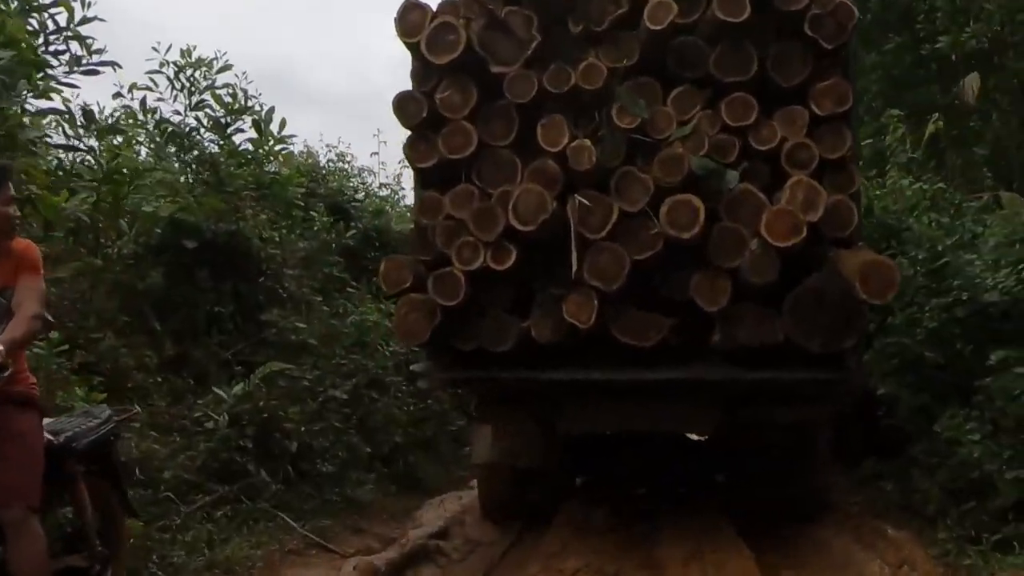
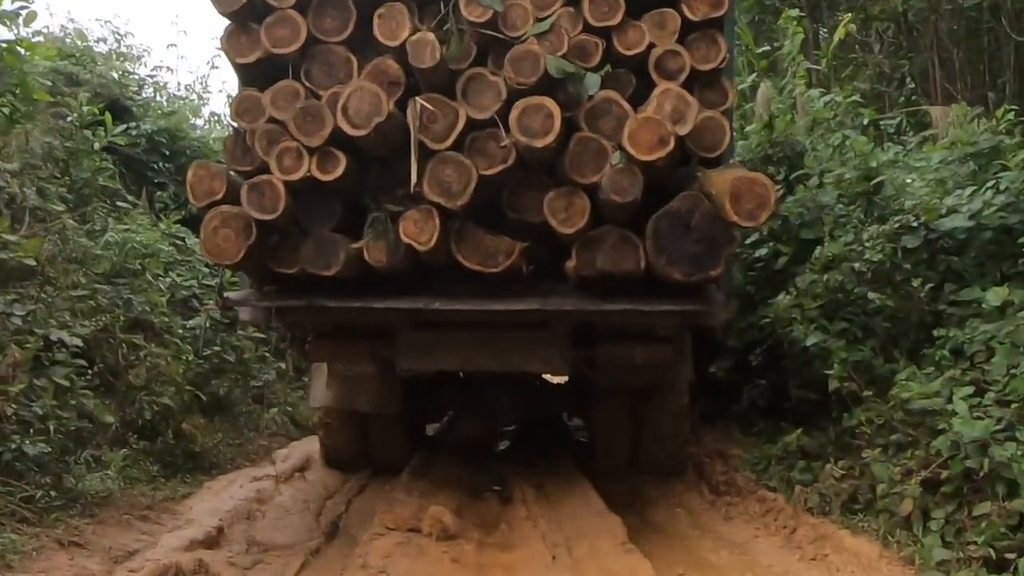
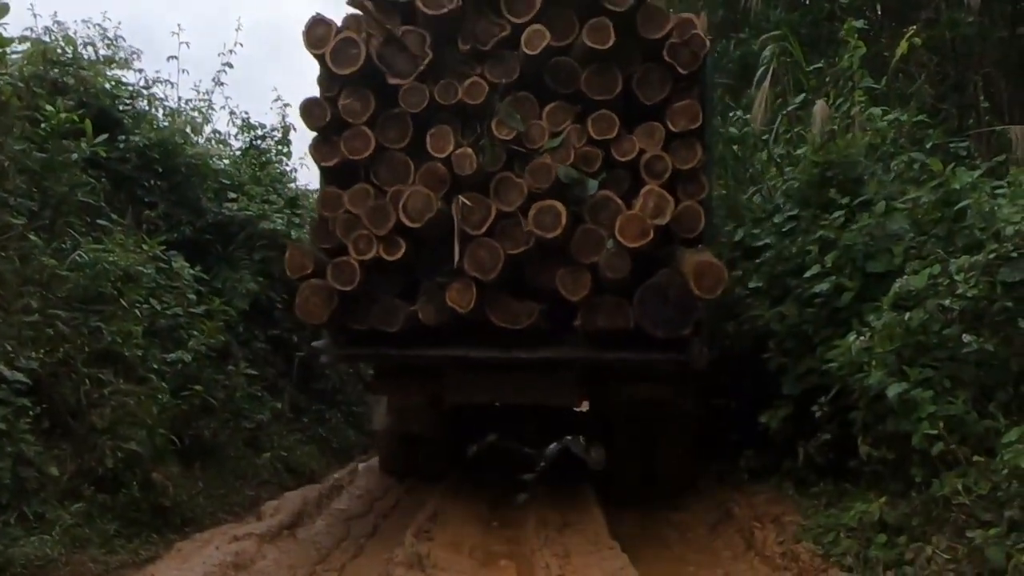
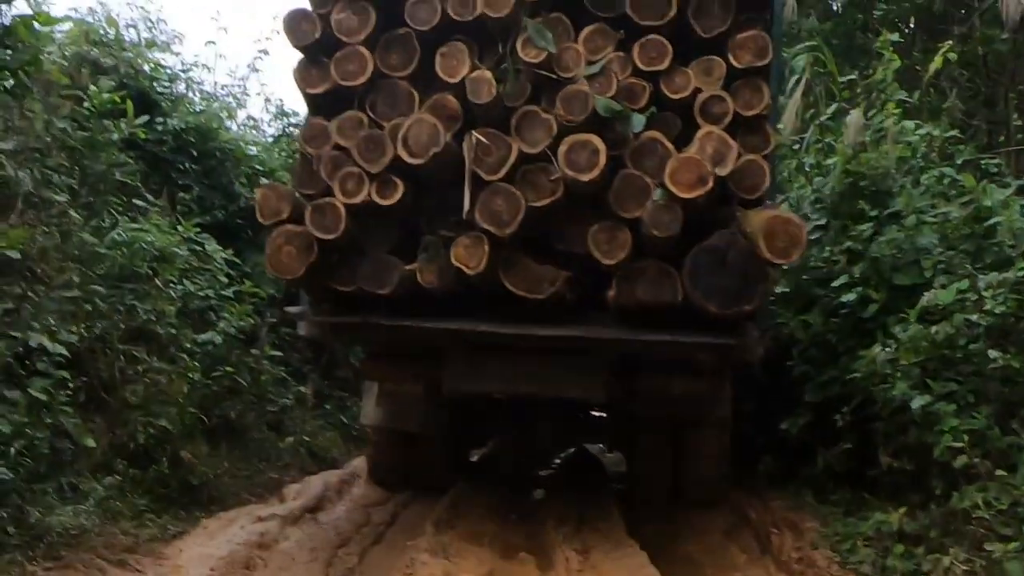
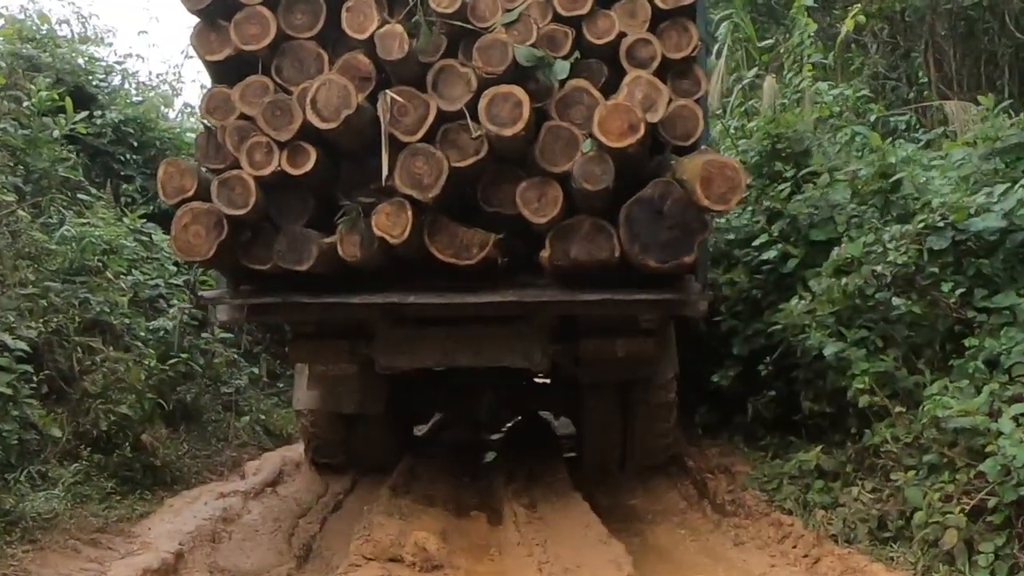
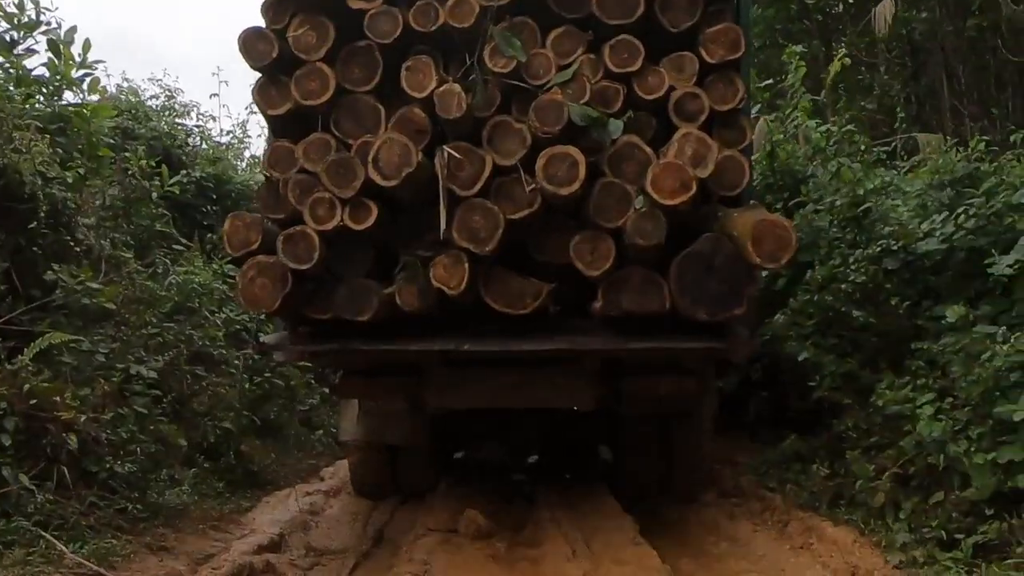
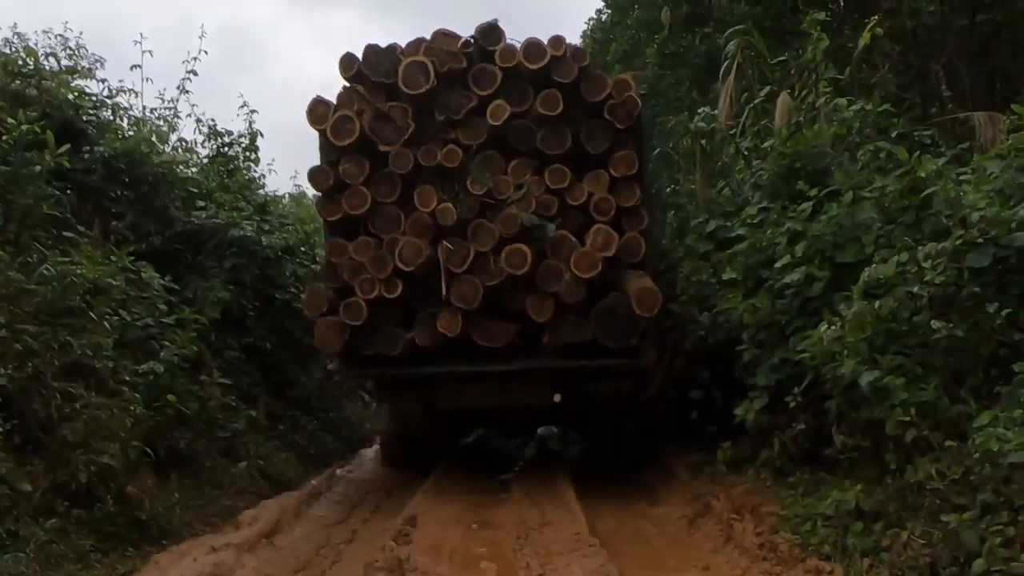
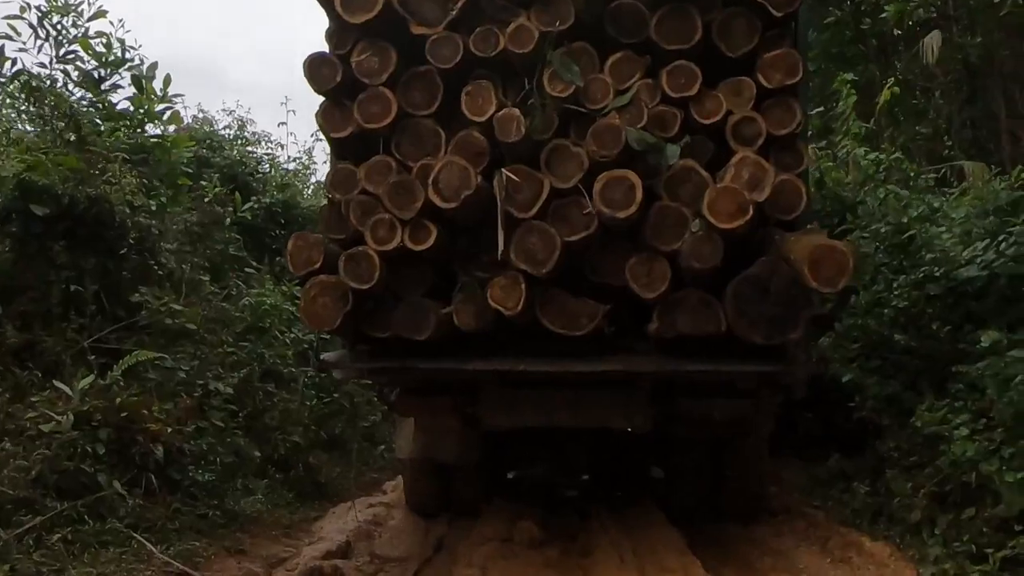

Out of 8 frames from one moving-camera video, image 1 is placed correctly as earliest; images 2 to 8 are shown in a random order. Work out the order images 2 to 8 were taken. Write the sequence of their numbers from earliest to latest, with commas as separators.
8, 6, 2, 5, 4, 3, 7
